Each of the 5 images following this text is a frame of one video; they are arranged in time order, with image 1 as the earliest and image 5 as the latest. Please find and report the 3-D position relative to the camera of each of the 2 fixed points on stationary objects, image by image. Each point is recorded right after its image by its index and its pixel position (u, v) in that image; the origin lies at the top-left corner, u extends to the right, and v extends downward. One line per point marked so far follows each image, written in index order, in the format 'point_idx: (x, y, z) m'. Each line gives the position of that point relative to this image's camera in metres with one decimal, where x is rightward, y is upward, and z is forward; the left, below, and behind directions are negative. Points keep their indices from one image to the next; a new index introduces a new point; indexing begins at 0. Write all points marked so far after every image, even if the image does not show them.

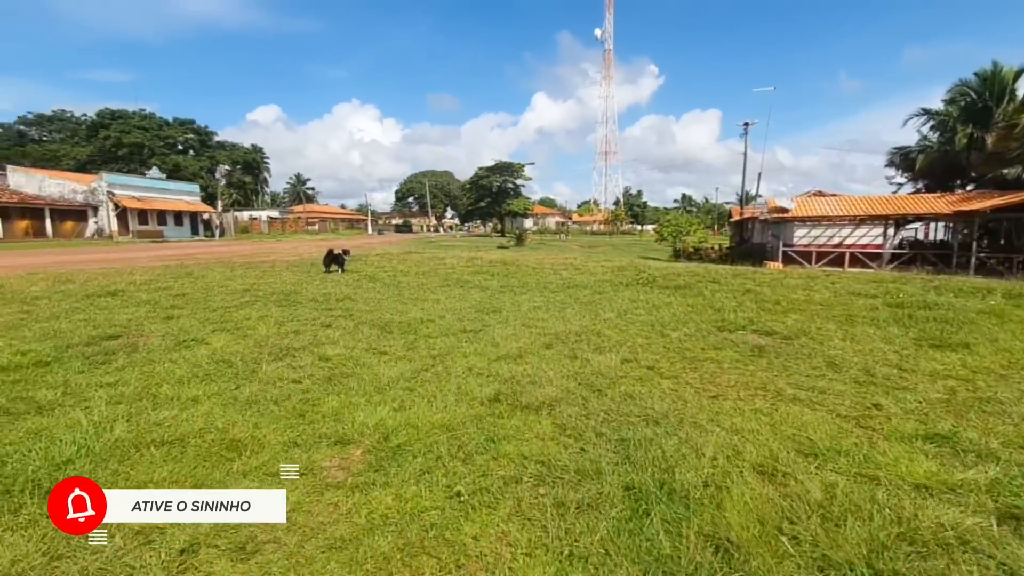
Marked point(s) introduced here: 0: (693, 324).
0: (+2.6, -0.5, +7.0) m
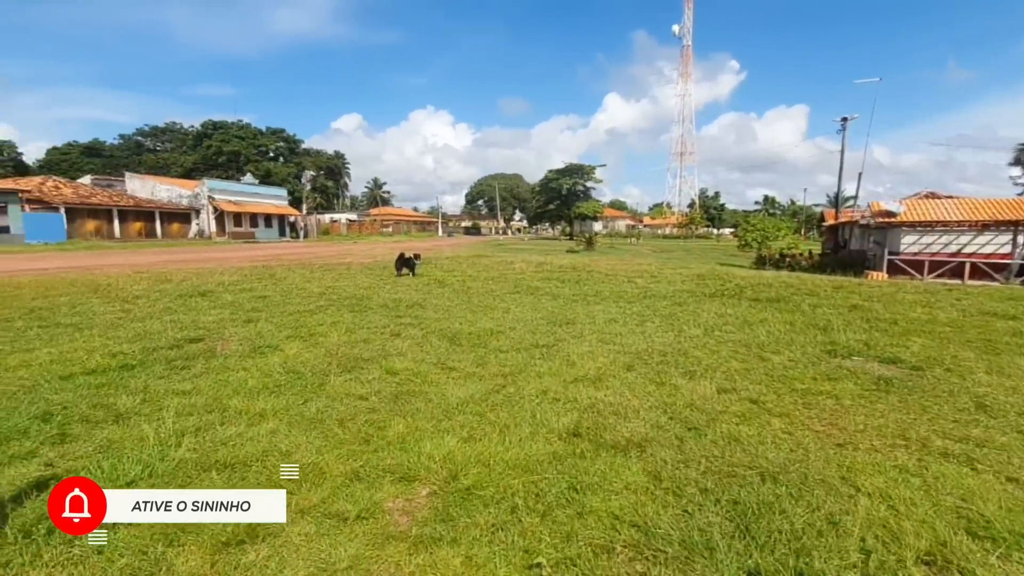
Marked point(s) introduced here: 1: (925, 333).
0: (+3.6, -0.7, +6.2) m
1: (+6.1, -0.7, +7.3) m
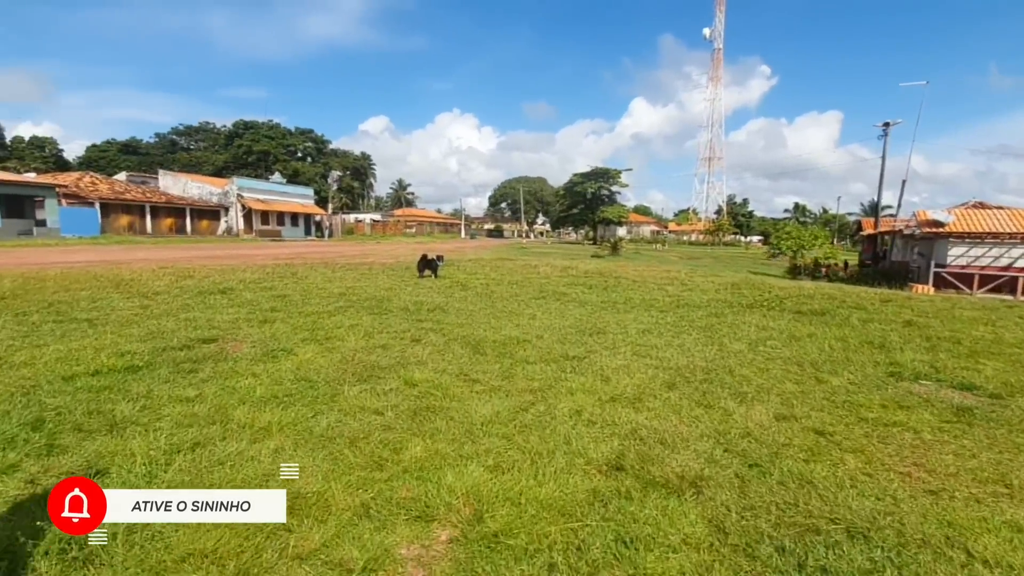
0: (+3.9, -0.9, +5.6) m
1: (+6.5, -0.9, +6.6) m
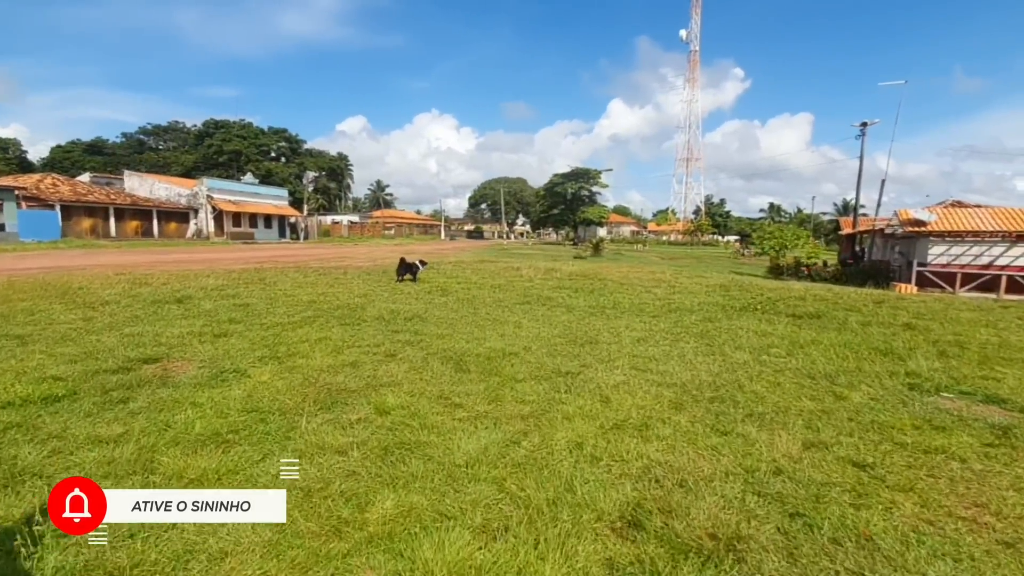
0: (+3.7, -0.9, +5.1) m
1: (+6.3, -0.9, +6.2) m
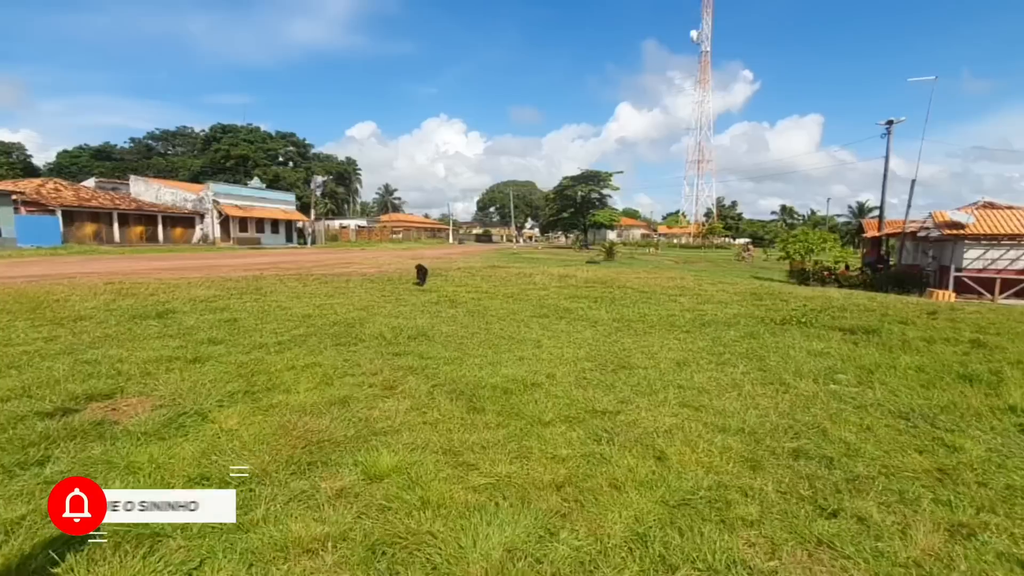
0: (+3.9, -1.1, +4.2) m
1: (+6.5, -1.1, +5.2) m
